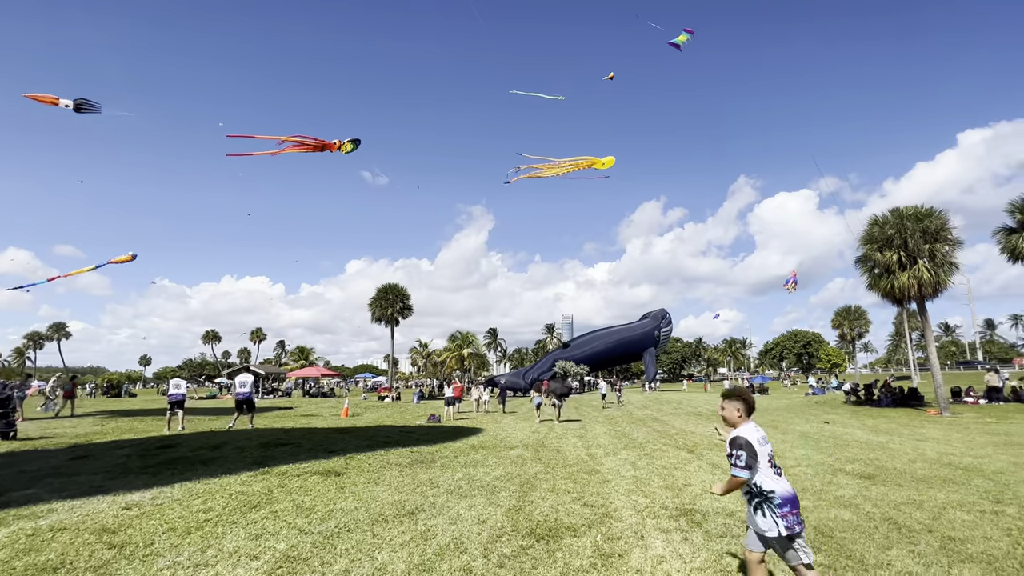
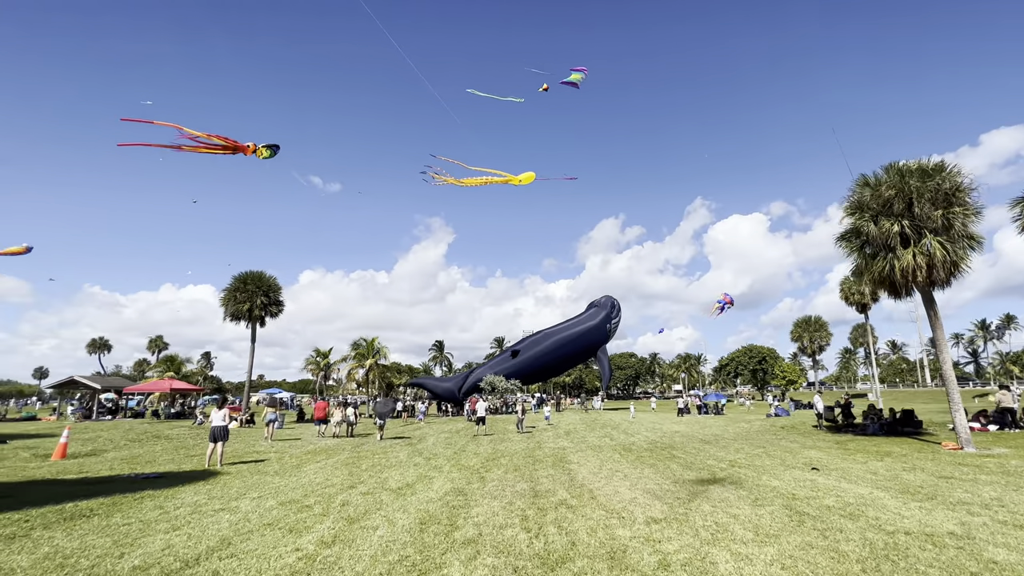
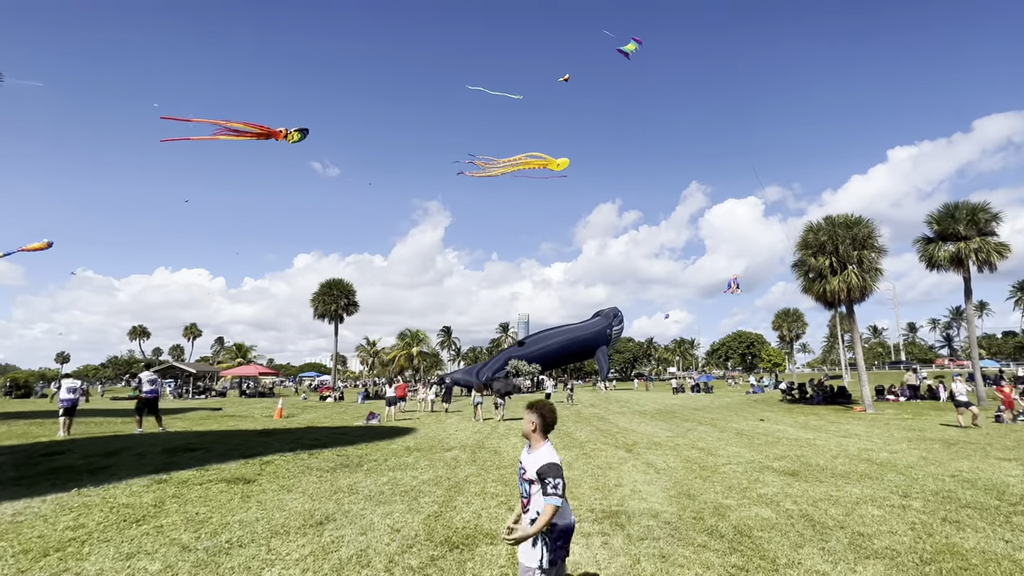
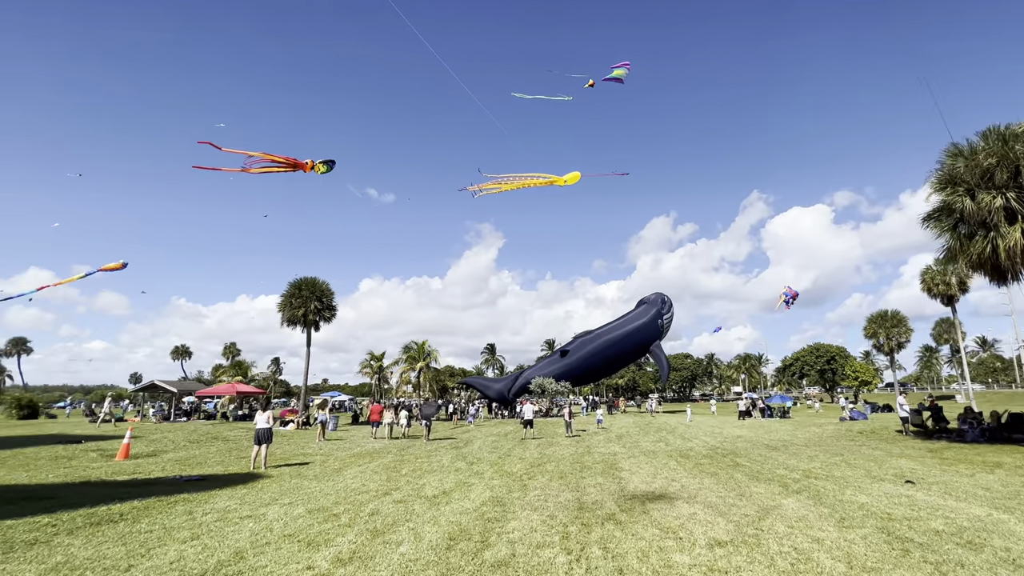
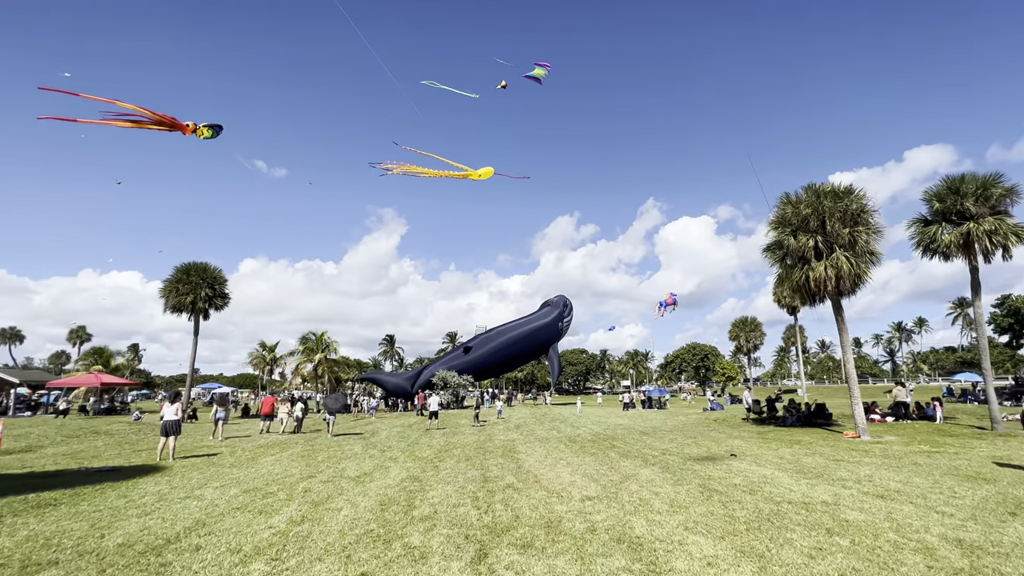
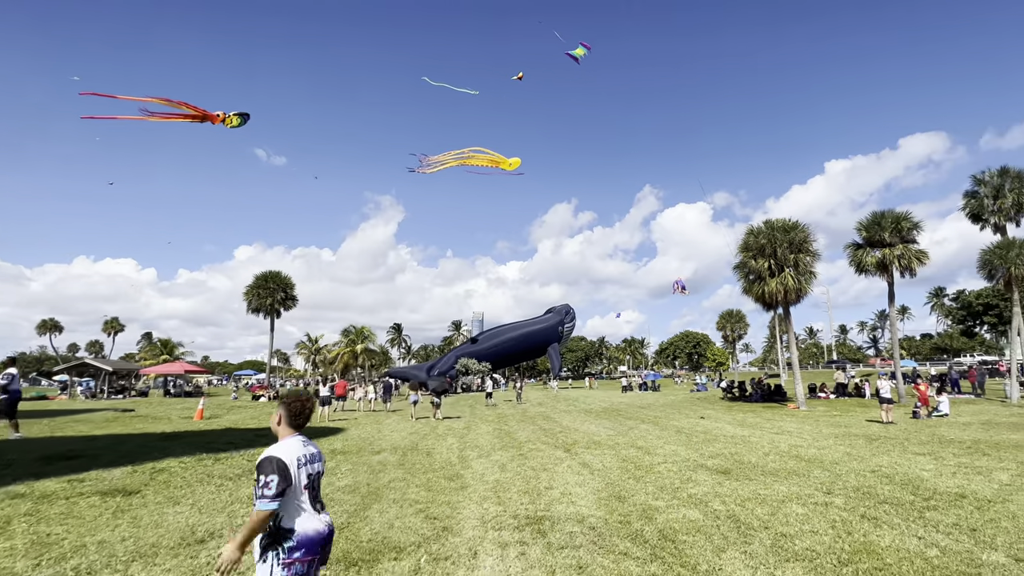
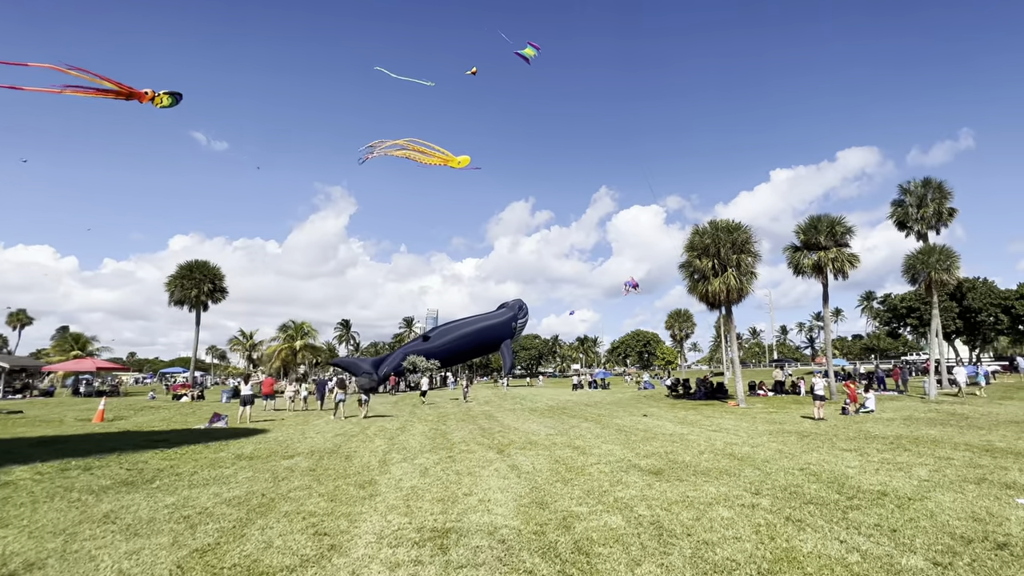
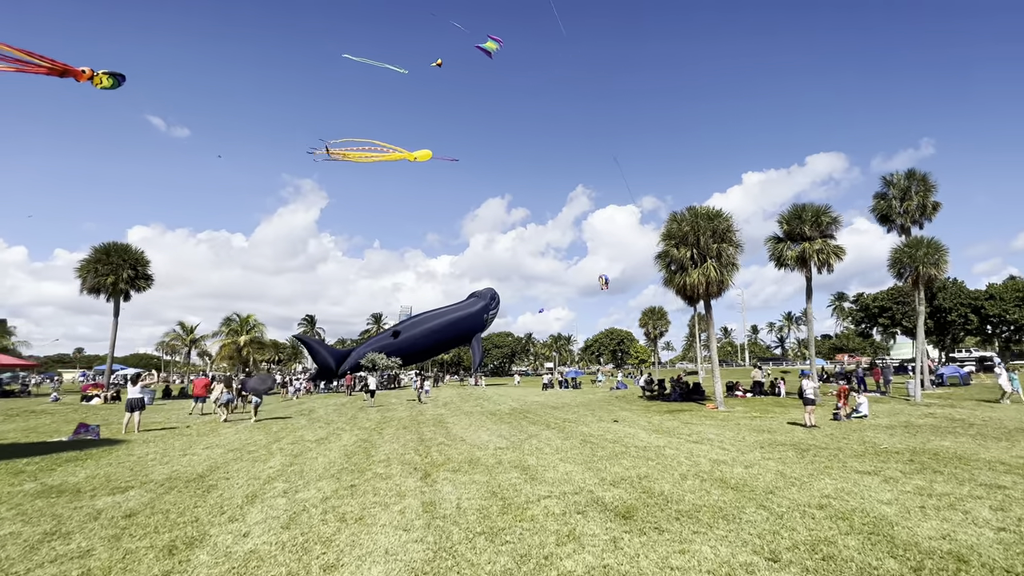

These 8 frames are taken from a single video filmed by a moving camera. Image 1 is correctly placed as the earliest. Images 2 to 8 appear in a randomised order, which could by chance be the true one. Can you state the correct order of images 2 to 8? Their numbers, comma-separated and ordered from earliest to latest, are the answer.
3, 6, 7, 8, 5, 2, 4
